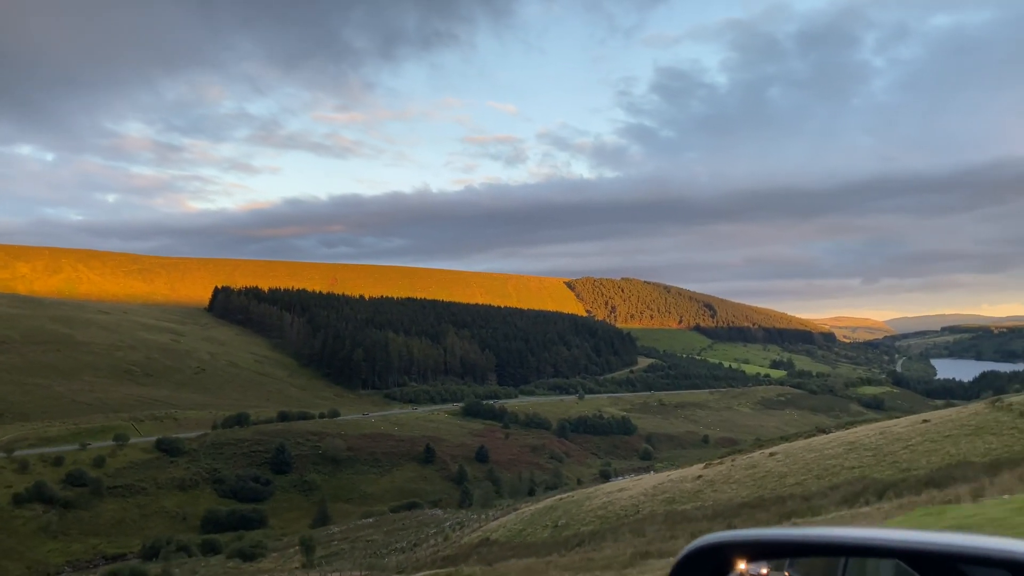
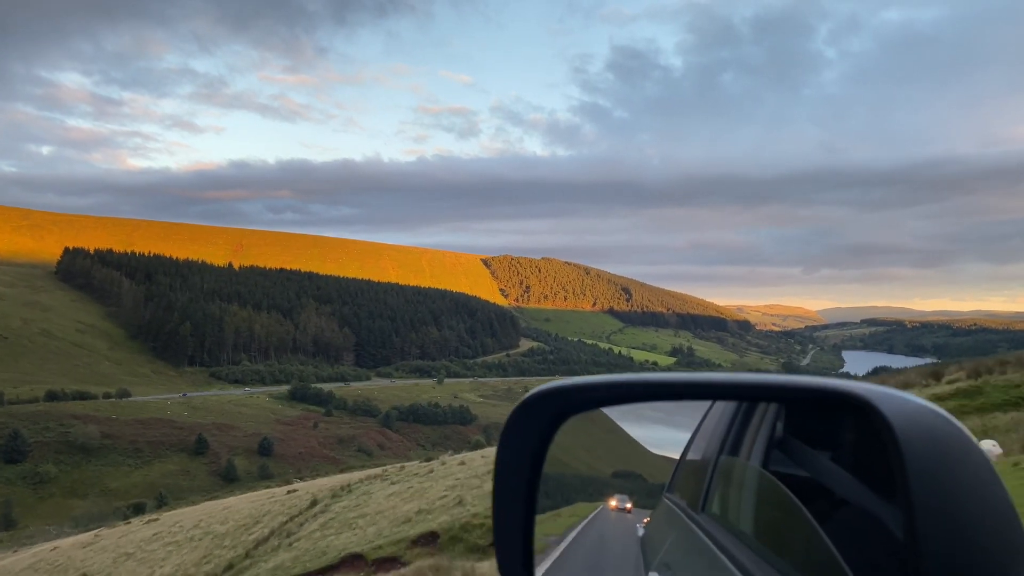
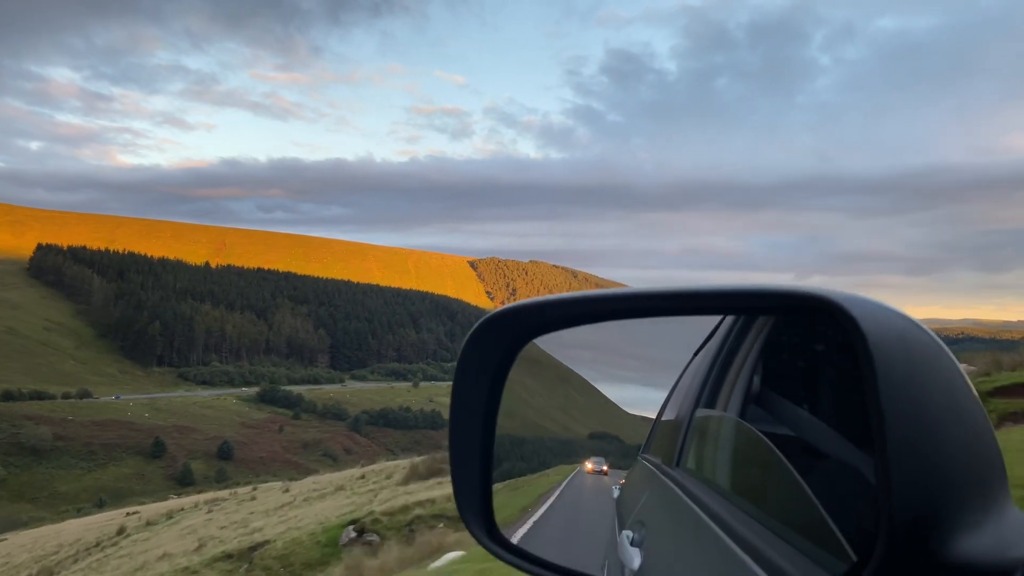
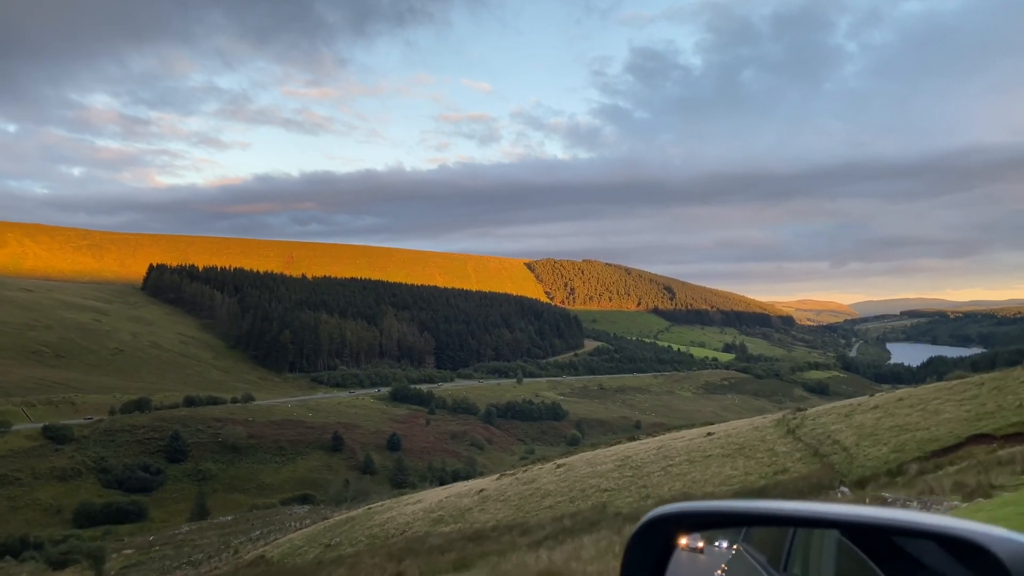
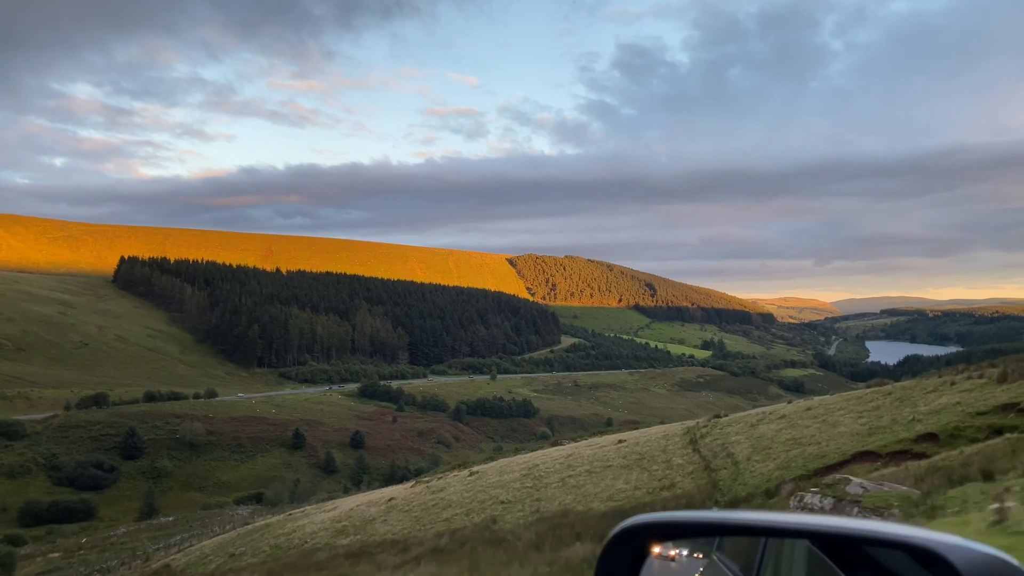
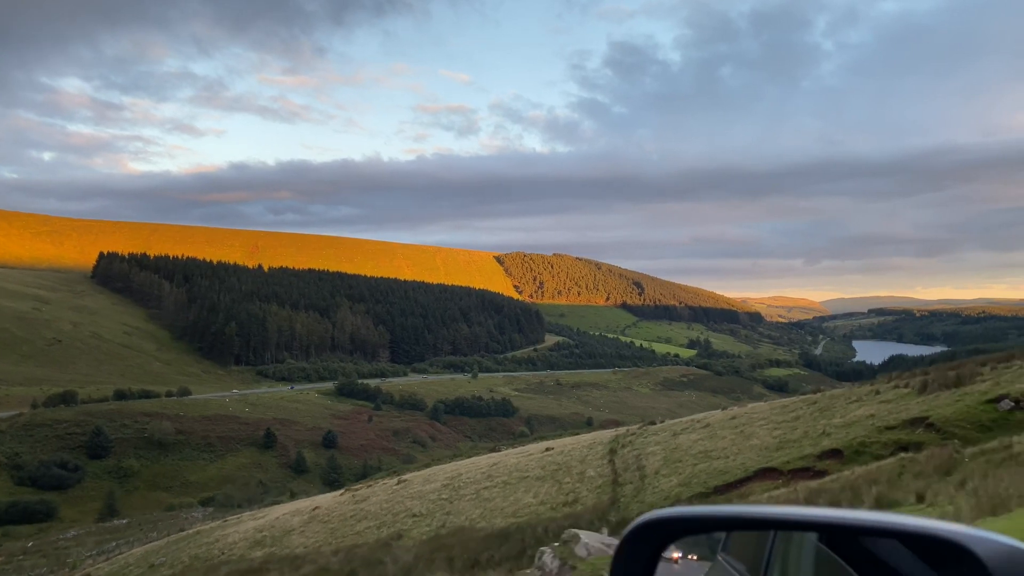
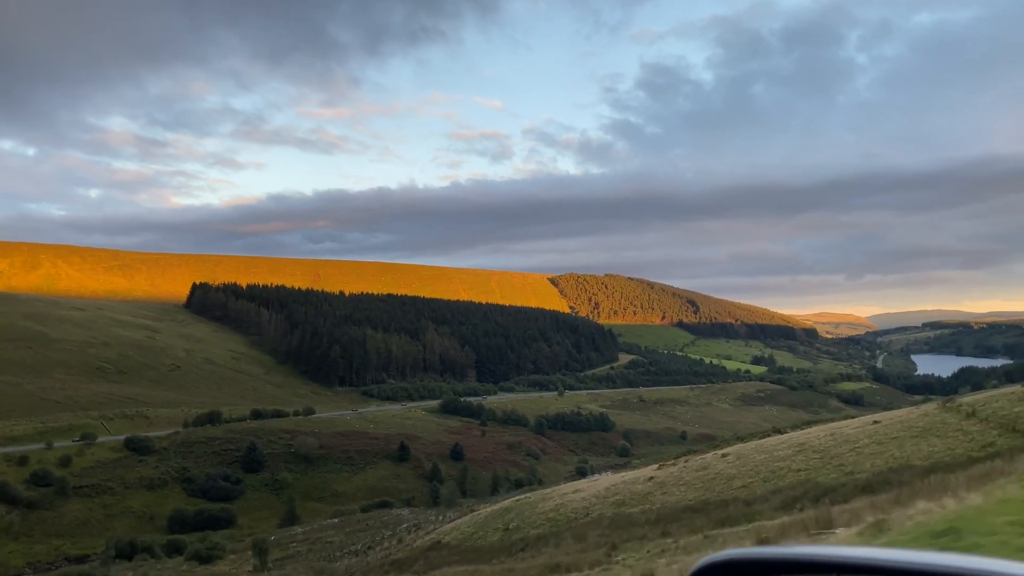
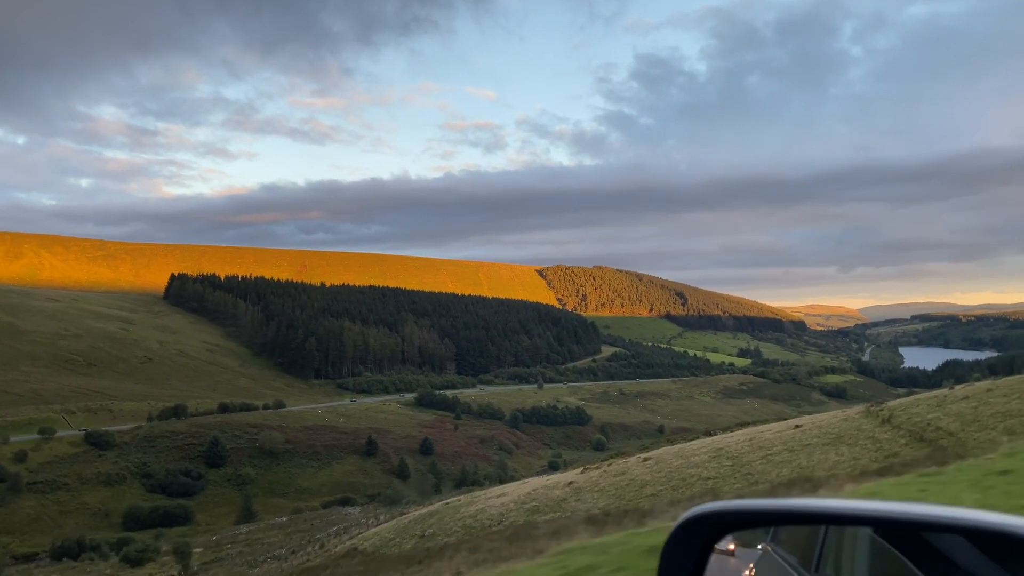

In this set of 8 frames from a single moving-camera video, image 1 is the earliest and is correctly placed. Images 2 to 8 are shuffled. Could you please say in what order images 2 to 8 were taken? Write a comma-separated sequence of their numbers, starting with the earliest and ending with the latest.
7, 8, 4, 5, 6, 2, 3
